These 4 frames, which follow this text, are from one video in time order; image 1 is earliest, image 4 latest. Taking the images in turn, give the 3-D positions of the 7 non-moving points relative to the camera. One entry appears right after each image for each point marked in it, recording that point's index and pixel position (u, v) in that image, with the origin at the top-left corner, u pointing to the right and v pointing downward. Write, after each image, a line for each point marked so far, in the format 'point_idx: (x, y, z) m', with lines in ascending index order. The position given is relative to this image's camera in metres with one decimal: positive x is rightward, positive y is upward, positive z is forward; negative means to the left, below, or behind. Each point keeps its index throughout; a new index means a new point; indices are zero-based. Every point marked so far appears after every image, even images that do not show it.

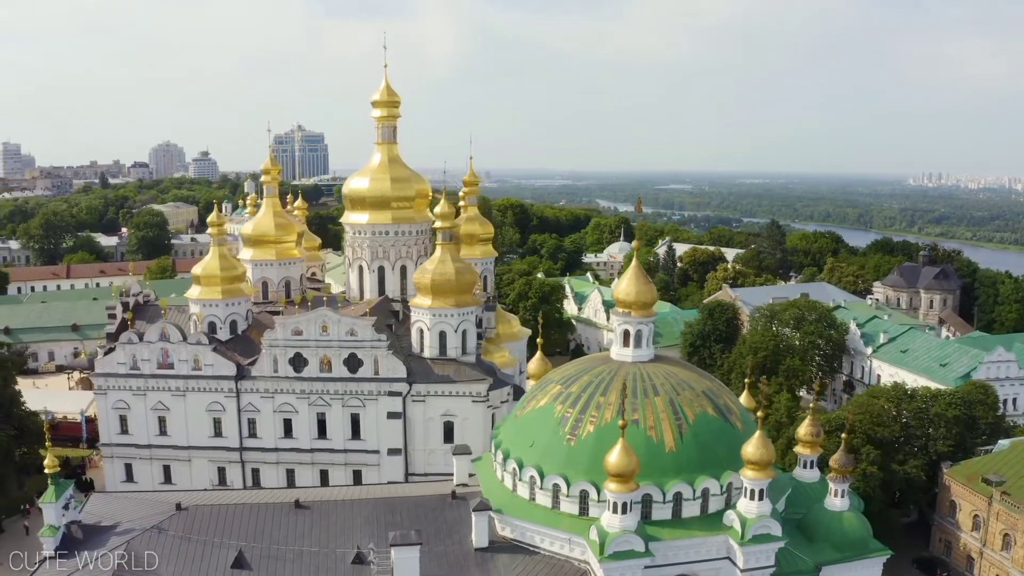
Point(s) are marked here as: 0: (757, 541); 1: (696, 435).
0: (+5.6, -5.8, +18.1) m
1: (+4.5, -3.6, +19.3) m
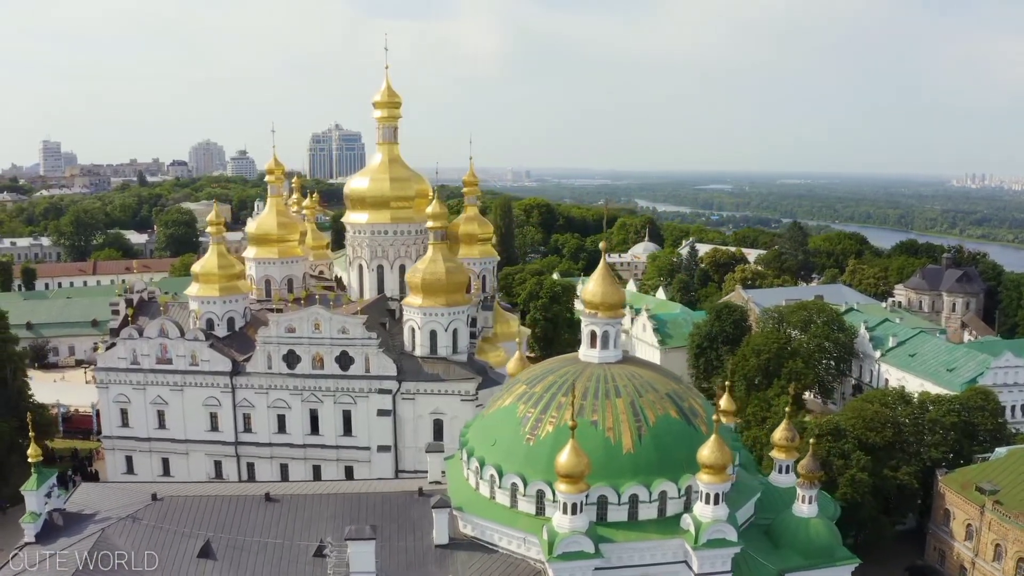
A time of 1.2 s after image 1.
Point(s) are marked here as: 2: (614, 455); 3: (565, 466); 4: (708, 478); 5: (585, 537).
0: (+4.5, -5.8, +18.0) m
1: (+3.5, -3.6, +19.3) m
2: (+2.4, -4.0, +18.9) m
3: (+1.2, -3.9, +17.3) m
4: (+4.5, -4.3, +18.1) m
5: (+1.6, -5.5, +17.5) m
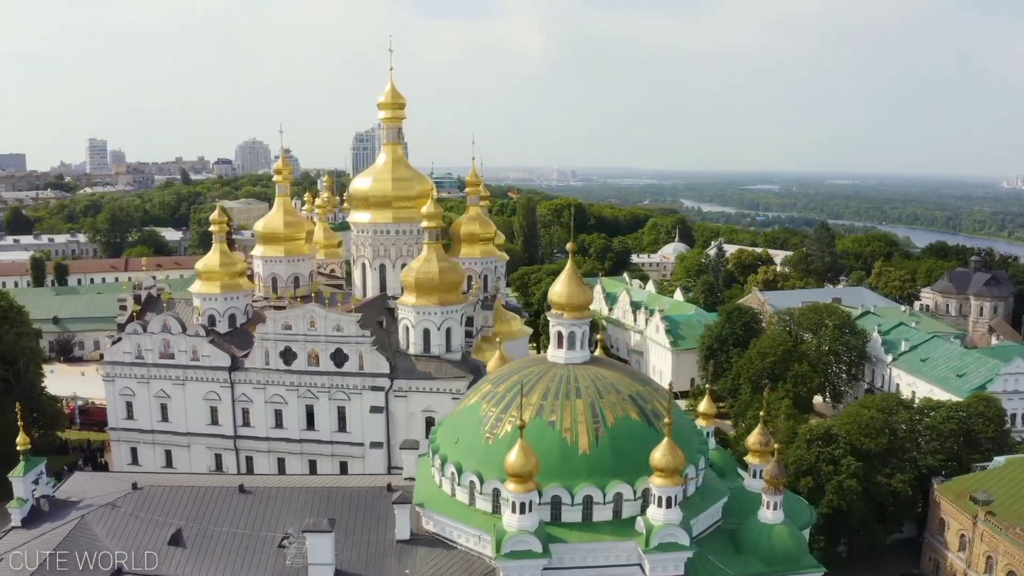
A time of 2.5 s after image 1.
0: (+3.4, -5.9, +18.0) m
1: (+2.4, -3.6, +19.3) m
2: (+1.4, -4.0, +19.0) m
3: (0.0, -3.9, +17.5) m
4: (+3.4, -4.4, +18.1) m
5: (+0.5, -5.5, +17.6) m
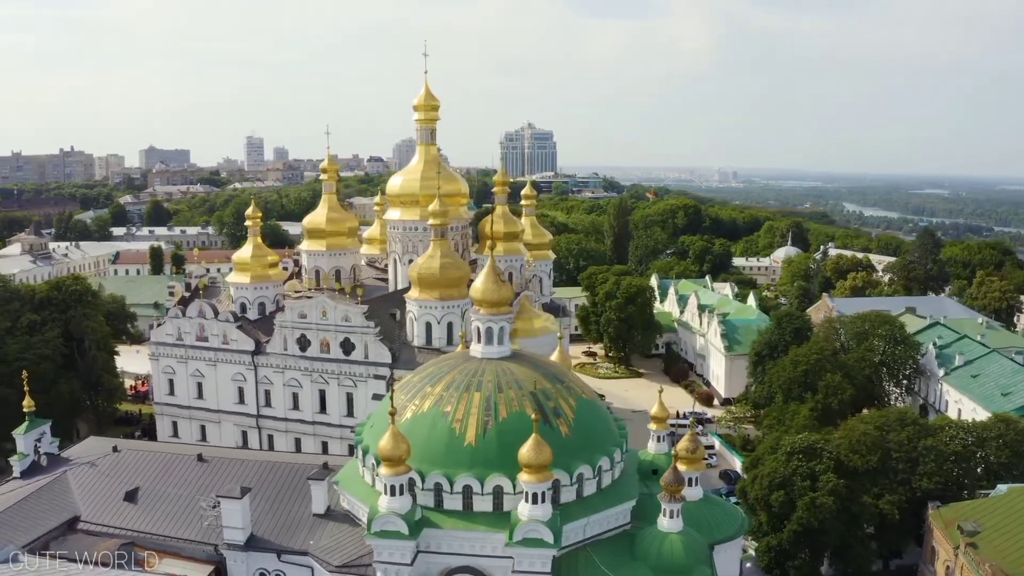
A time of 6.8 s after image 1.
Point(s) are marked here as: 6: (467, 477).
0: (+0.3, -5.9, +18.5) m
1: (-0.3, -3.6, +19.9) m
2: (-1.4, -3.9, +19.8) m
3: (-3.0, -3.8, +18.6) m
4: (+0.4, -4.4, +18.5) m
5: (-2.6, -5.4, +18.6) m
6: (-1.1, -4.6, +19.3) m
